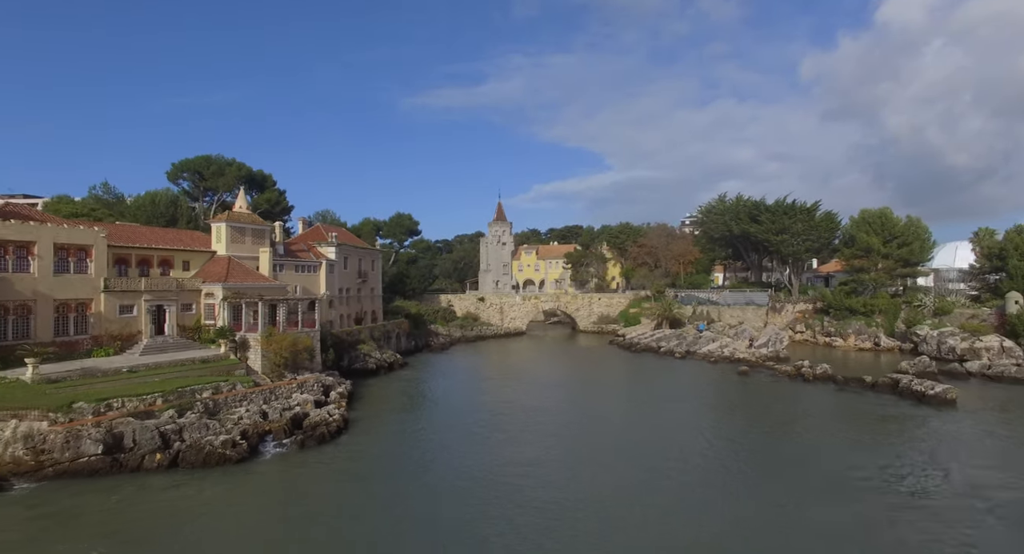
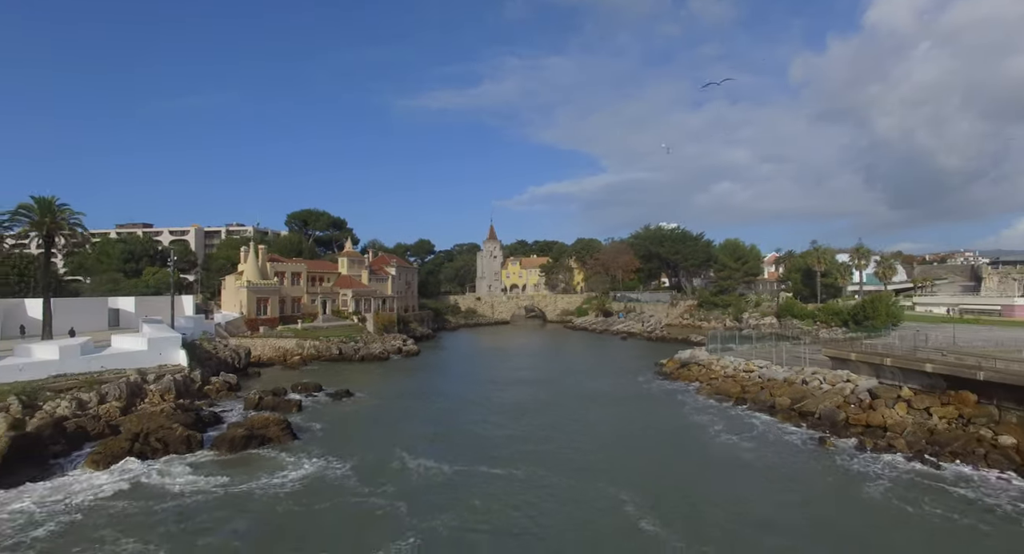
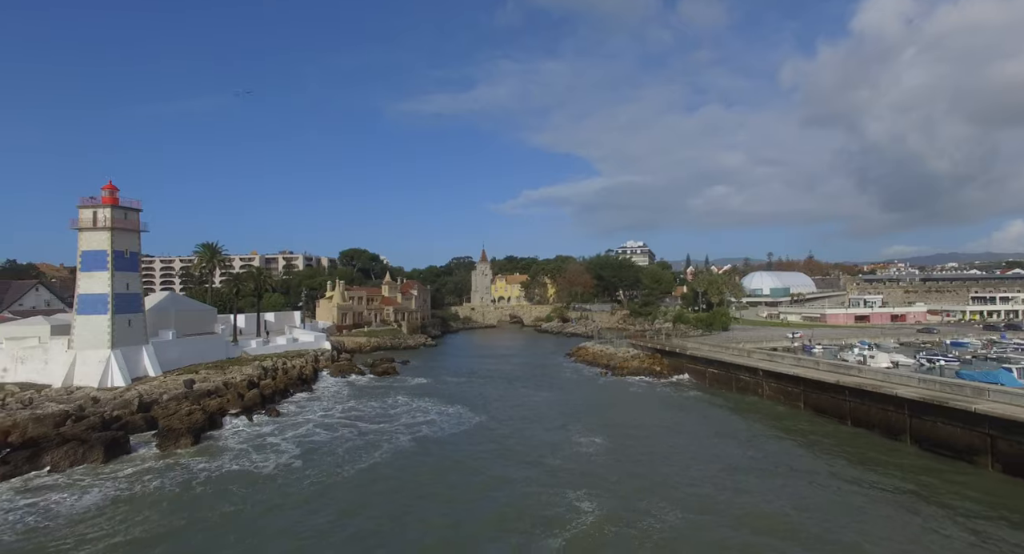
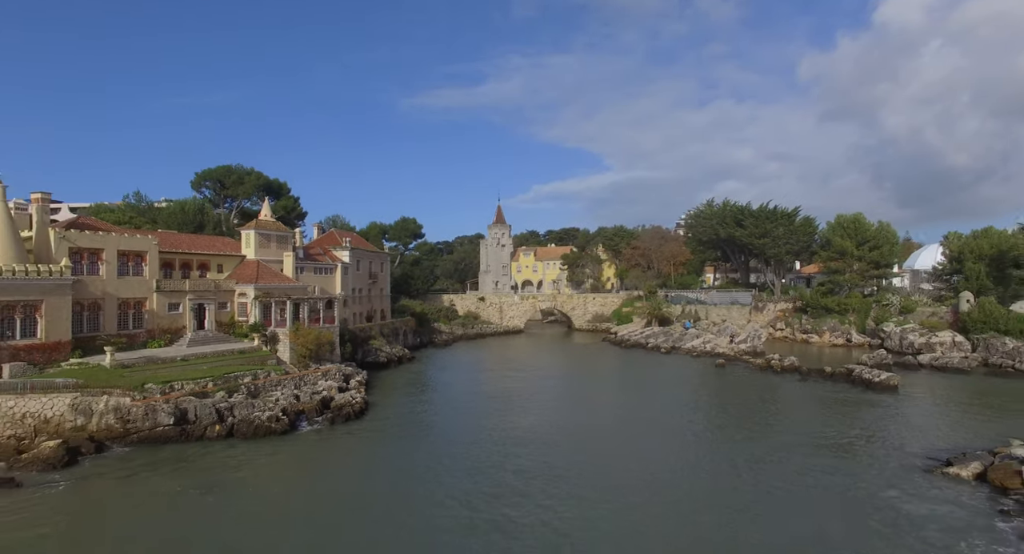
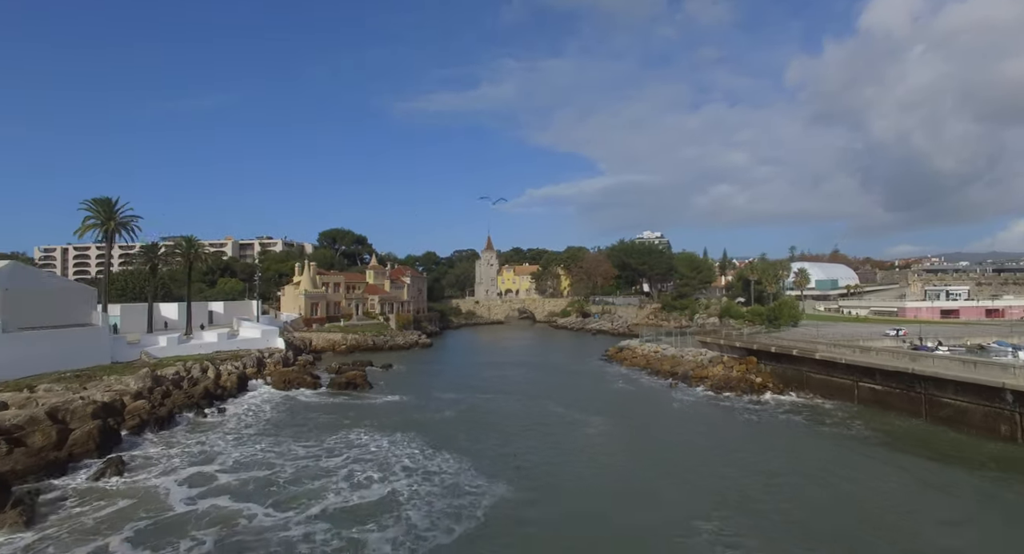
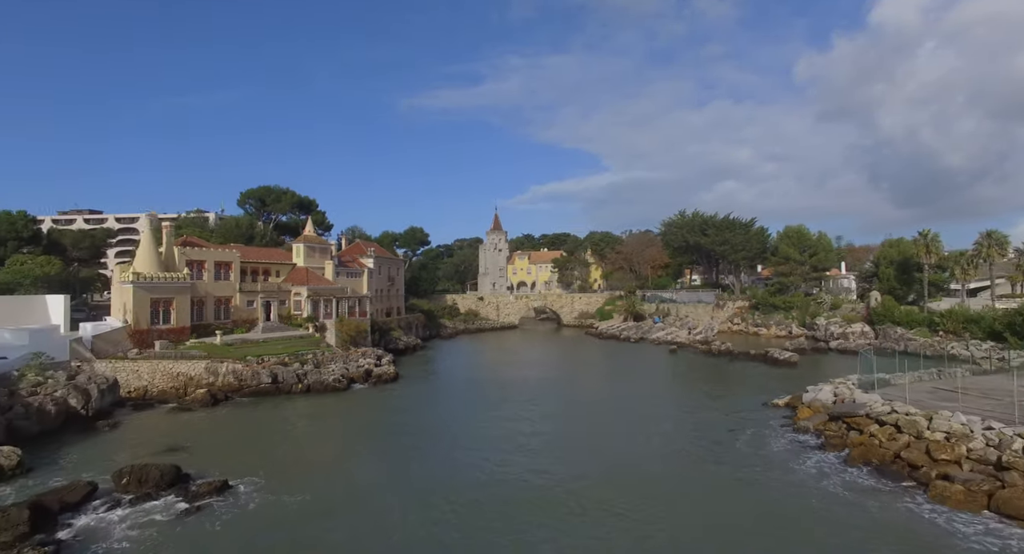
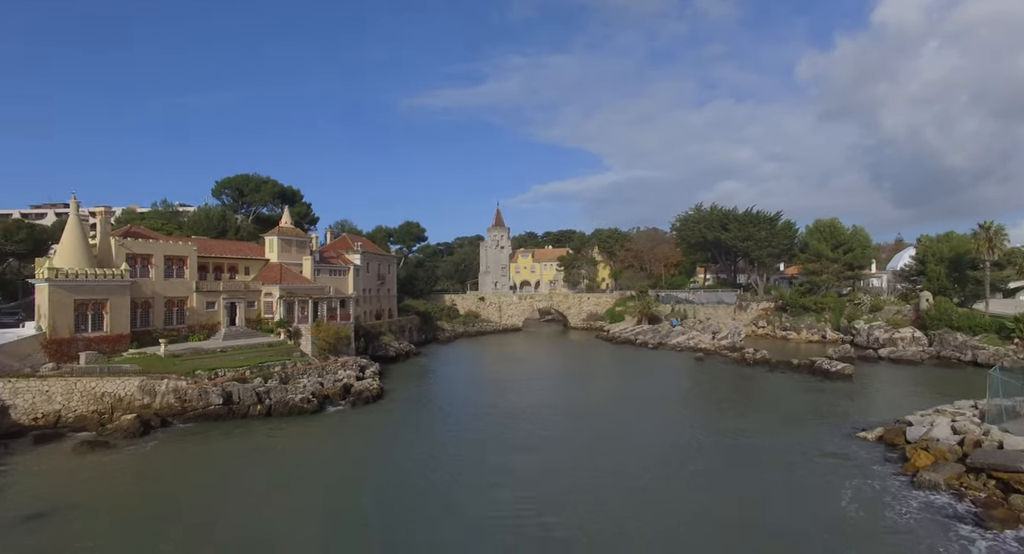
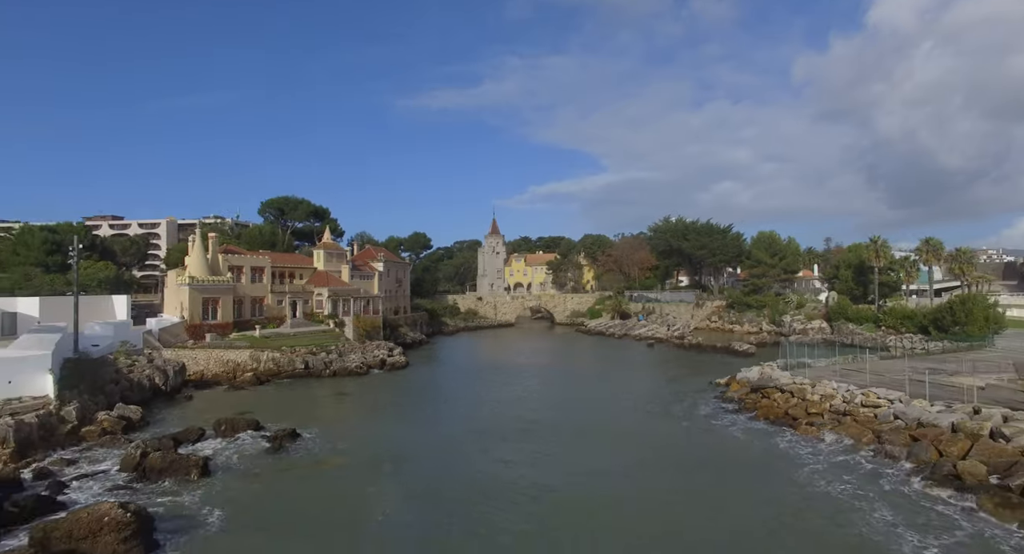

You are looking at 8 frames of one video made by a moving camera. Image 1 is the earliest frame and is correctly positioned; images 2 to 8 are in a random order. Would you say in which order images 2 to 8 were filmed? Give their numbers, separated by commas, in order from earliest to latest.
4, 7, 6, 8, 2, 5, 3
